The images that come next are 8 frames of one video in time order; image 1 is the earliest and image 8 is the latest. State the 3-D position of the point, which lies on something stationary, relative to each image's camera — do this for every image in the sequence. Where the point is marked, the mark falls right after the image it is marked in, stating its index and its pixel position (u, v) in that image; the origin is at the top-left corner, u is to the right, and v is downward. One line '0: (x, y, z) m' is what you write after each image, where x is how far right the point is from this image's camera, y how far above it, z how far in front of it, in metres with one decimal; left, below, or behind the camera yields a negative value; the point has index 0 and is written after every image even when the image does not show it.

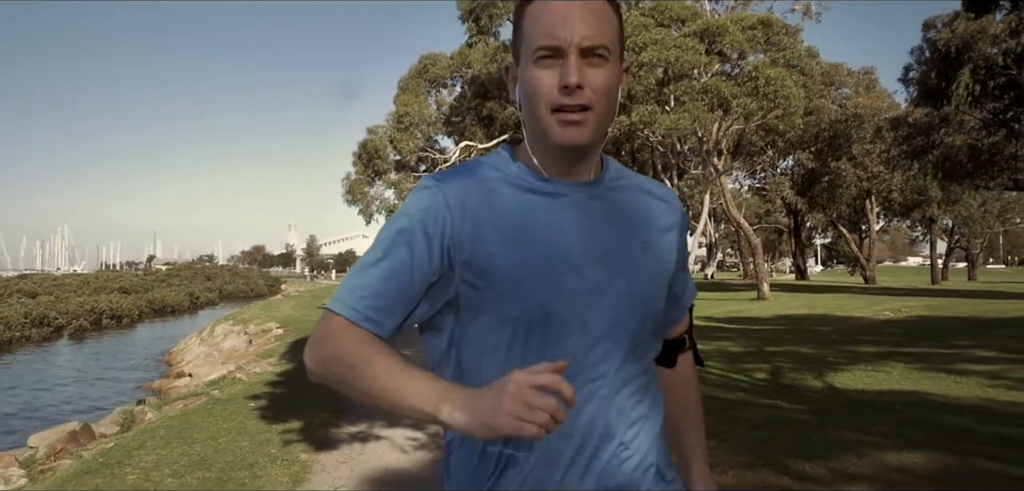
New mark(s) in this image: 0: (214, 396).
0: (-4.5, -2.3, +11.8) m
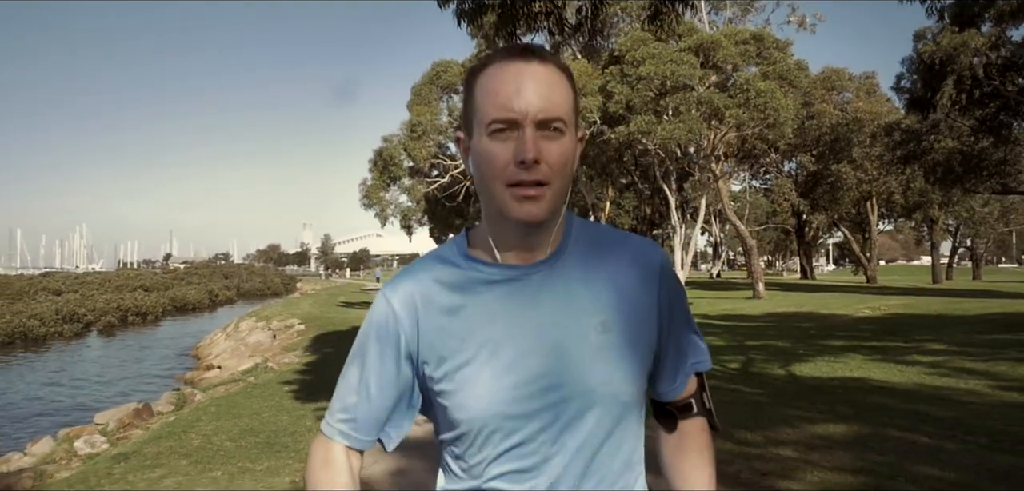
0: (-4.5, -2.4, +13.4) m
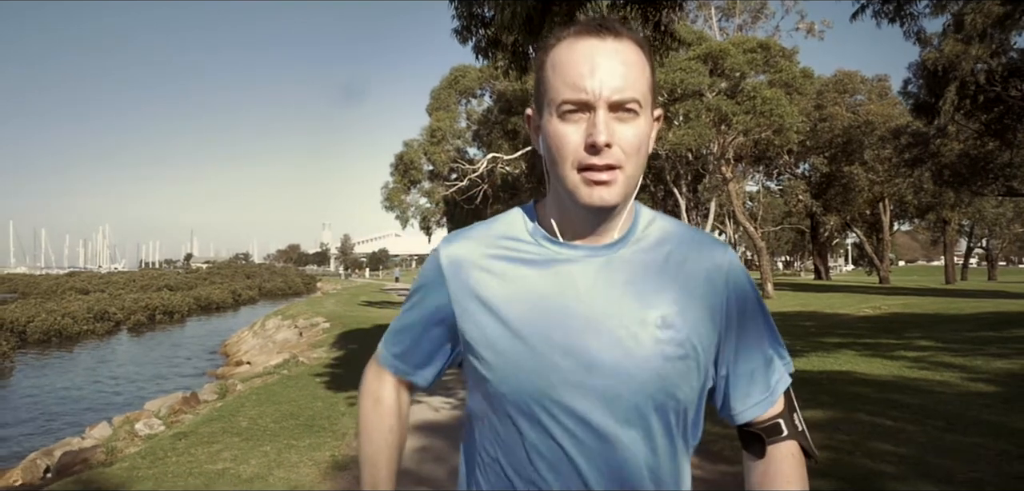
0: (-4.2, -2.4, +14.5) m
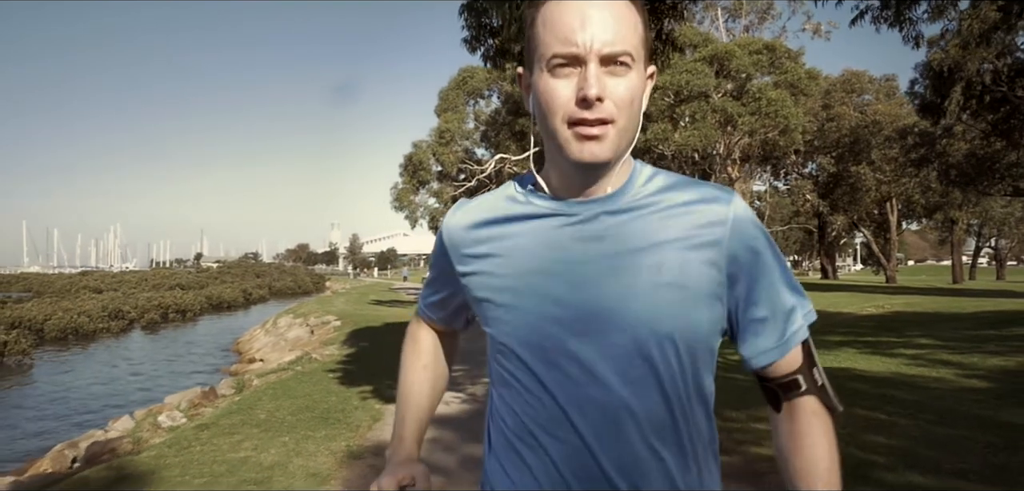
0: (-4.1, -2.4, +14.9) m
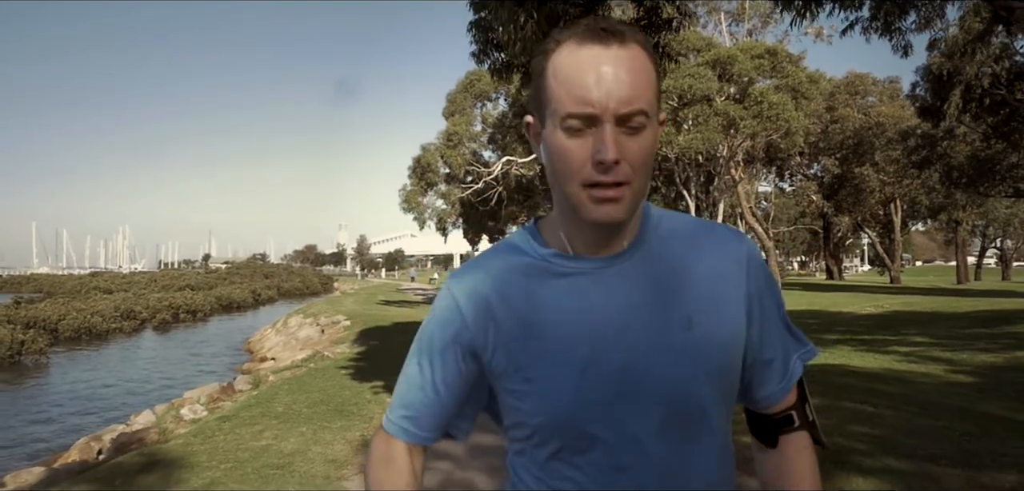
0: (-4.0, -2.4, +15.4) m
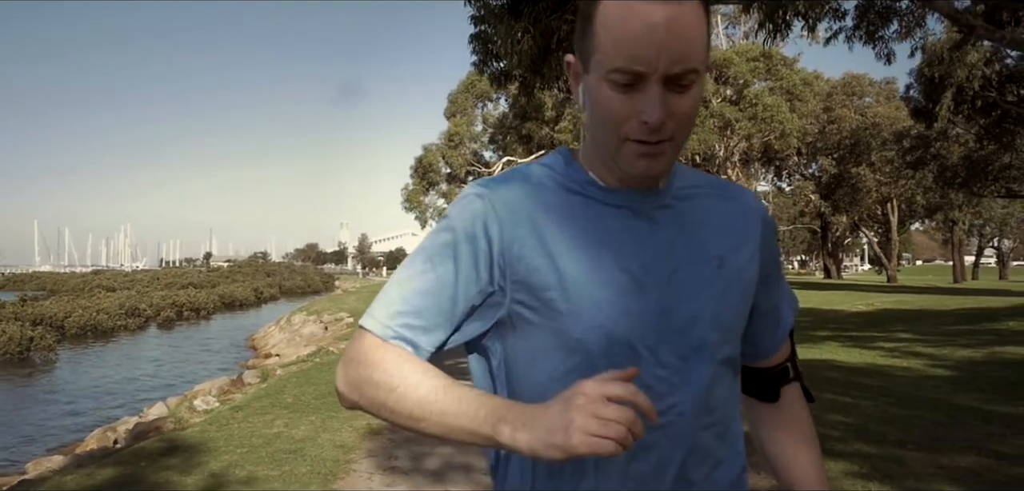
0: (-4.0, -2.4, +15.9) m
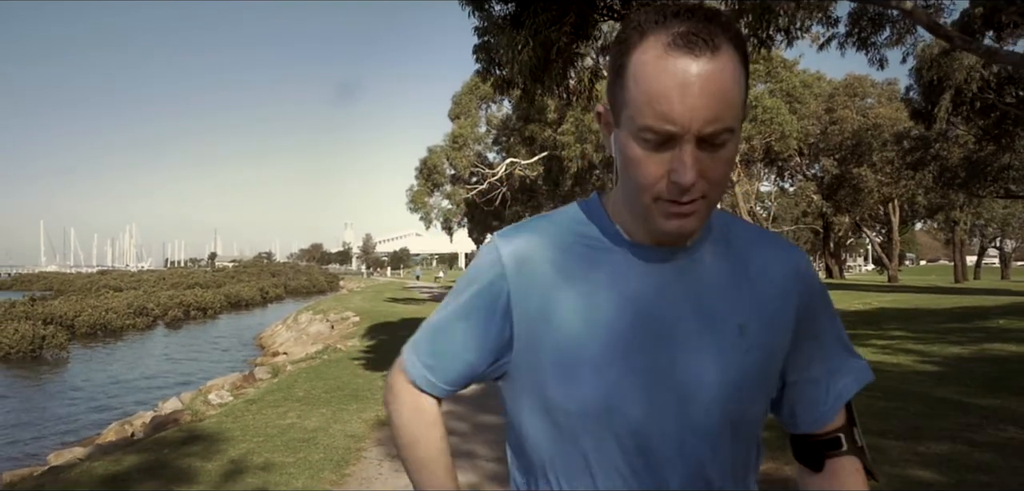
0: (-3.9, -2.4, +16.3) m
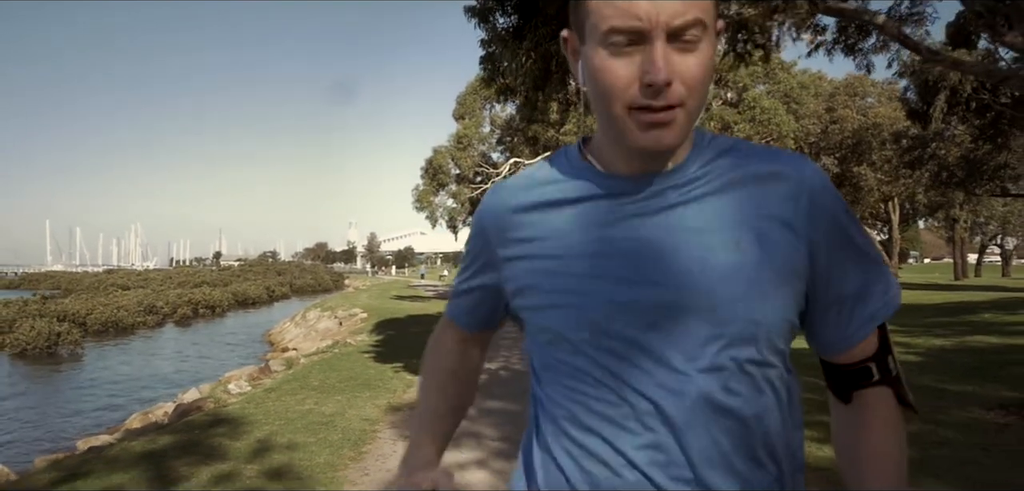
0: (-3.8, -2.4, +17.0) m
